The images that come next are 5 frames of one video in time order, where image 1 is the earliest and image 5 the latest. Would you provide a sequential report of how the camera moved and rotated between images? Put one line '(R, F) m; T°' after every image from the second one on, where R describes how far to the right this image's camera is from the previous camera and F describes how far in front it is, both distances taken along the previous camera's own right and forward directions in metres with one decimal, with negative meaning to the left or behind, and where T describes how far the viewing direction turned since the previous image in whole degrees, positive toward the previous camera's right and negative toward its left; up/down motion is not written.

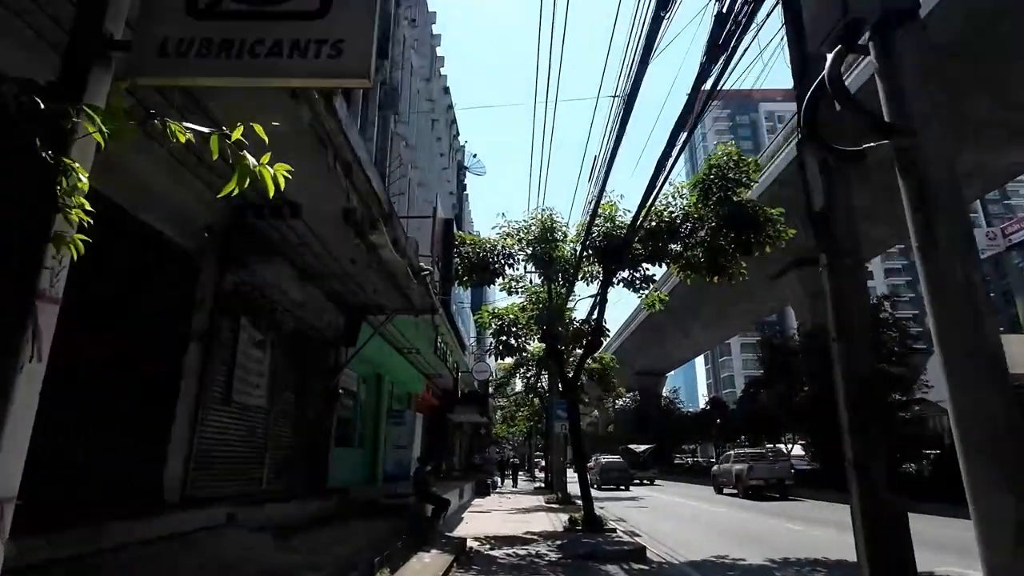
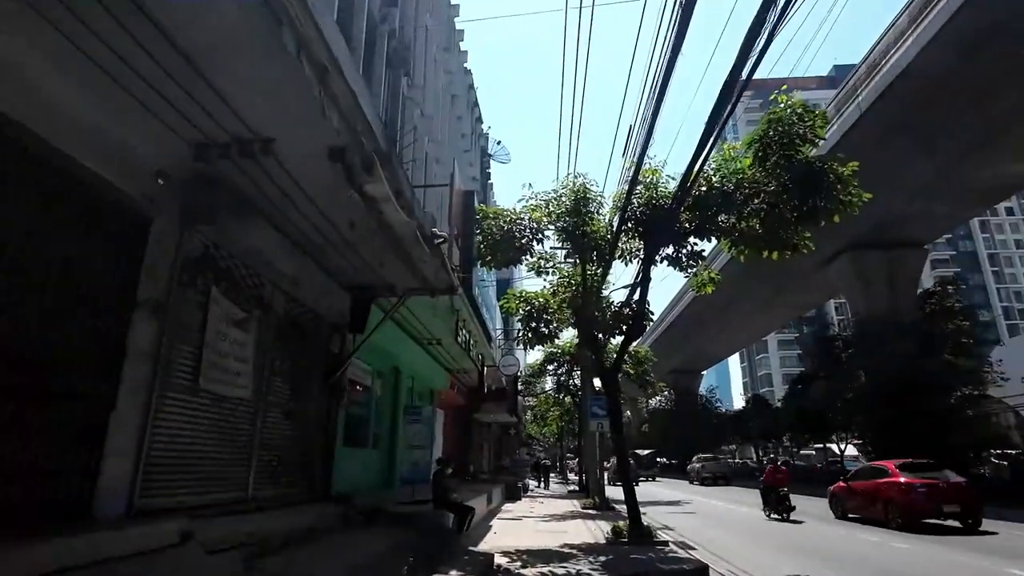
(0.0, +1.4) m; -3°
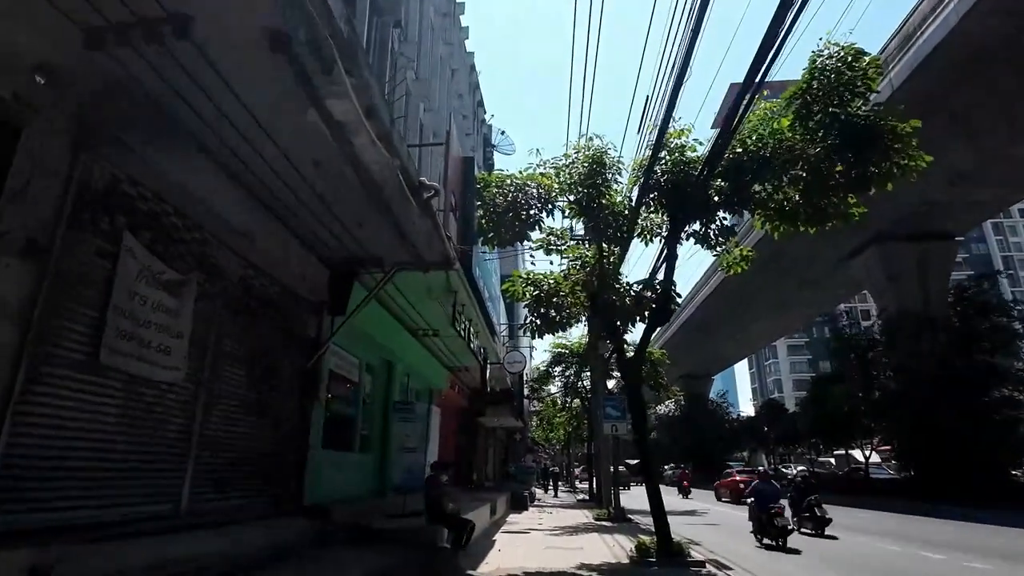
(0.0, +1.4) m; 0°
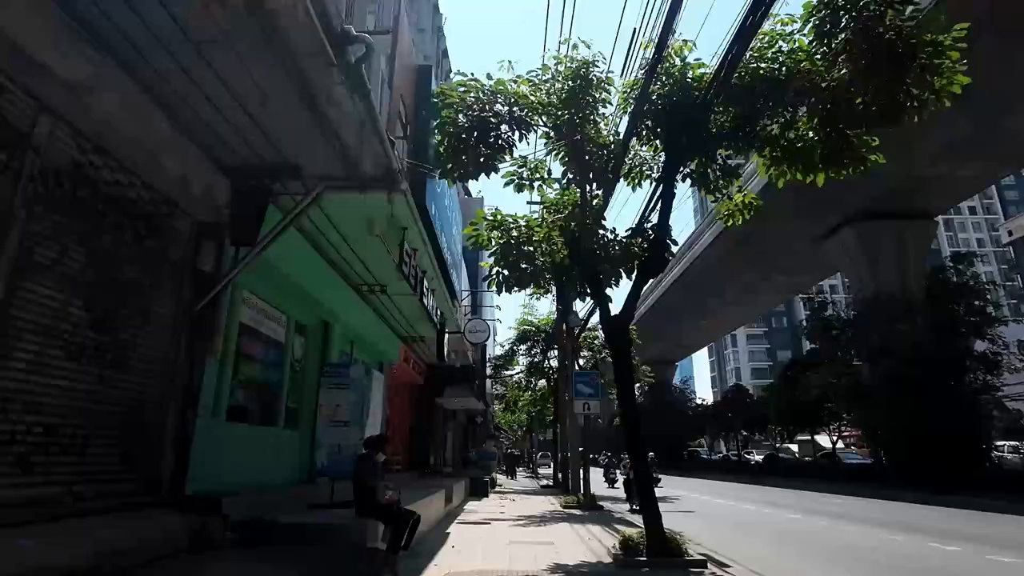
(0.0, +1.7) m; +4°
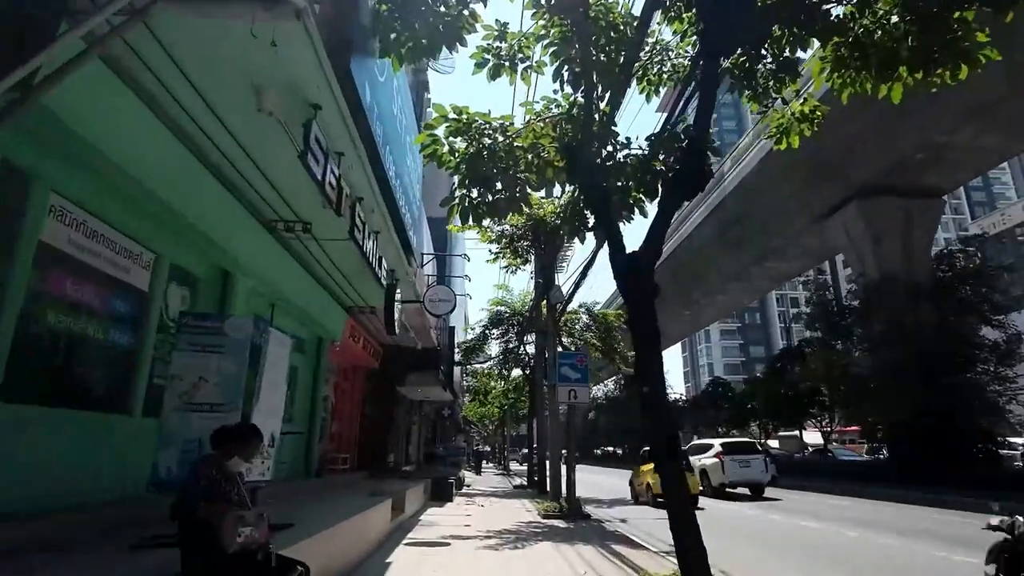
(0.0, +2.5) m; +3°
